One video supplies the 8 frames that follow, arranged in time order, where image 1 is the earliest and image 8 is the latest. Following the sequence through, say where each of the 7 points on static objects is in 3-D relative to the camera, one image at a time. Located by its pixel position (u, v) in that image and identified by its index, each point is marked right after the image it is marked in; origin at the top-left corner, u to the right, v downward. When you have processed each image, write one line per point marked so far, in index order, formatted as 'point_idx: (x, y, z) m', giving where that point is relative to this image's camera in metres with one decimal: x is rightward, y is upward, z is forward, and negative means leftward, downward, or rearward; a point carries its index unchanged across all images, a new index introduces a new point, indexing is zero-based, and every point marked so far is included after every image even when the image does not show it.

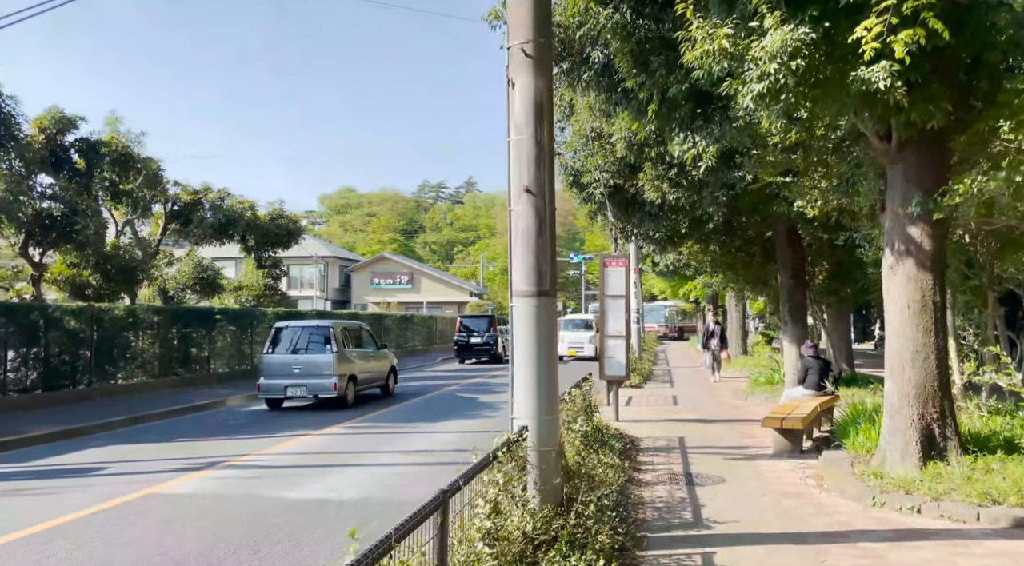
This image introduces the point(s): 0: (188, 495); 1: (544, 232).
0: (-3.1, -2.1, +9.0) m
1: (+0.2, +0.4, +6.5) m
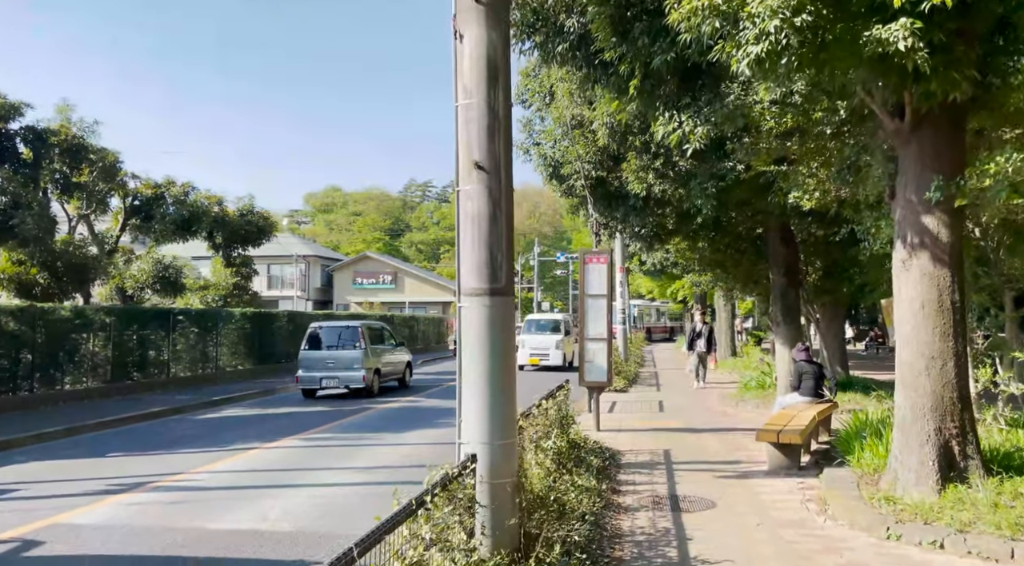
0: (-3.4, -2.0, +7.8) m
1: (-0.1, +0.4, +5.4) m
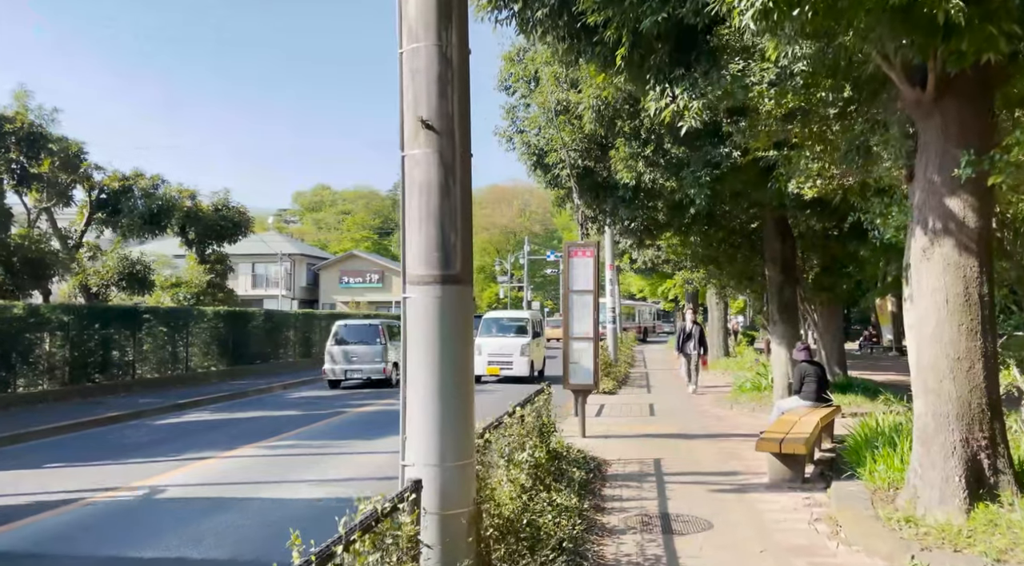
0: (-3.6, -2.0, +6.8) m
1: (-0.3, +0.5, +4.4) m
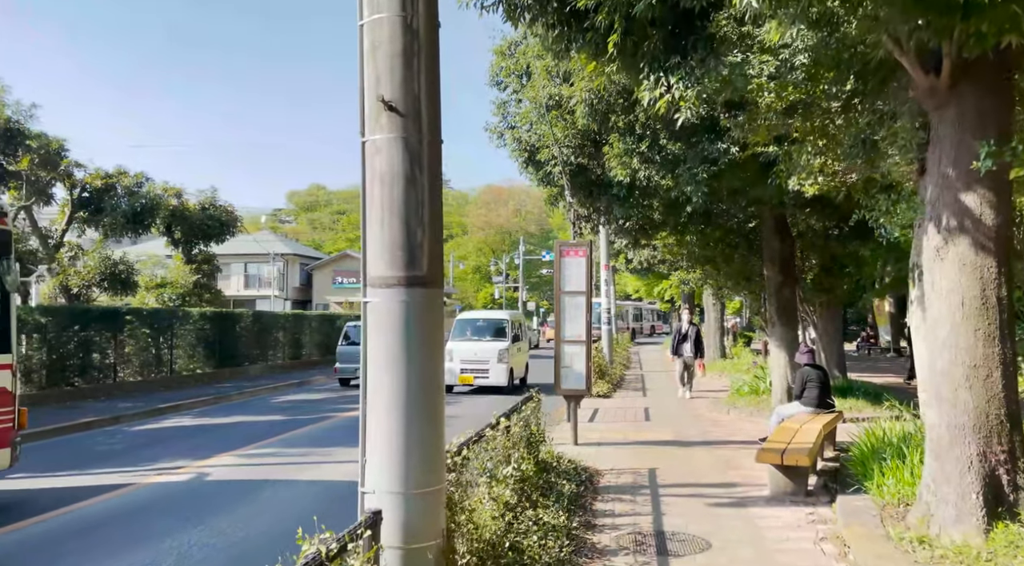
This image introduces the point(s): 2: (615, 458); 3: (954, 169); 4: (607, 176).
0: (-3.8, -2.0, +6.3) m
1: (-0.4, +0.4, +3.9) m
2: (+1.2, -2.1, +11.1) m
3: (+3.1, +0.8, +6.5) m
4: (+1.5, +1.7, +14.8) m
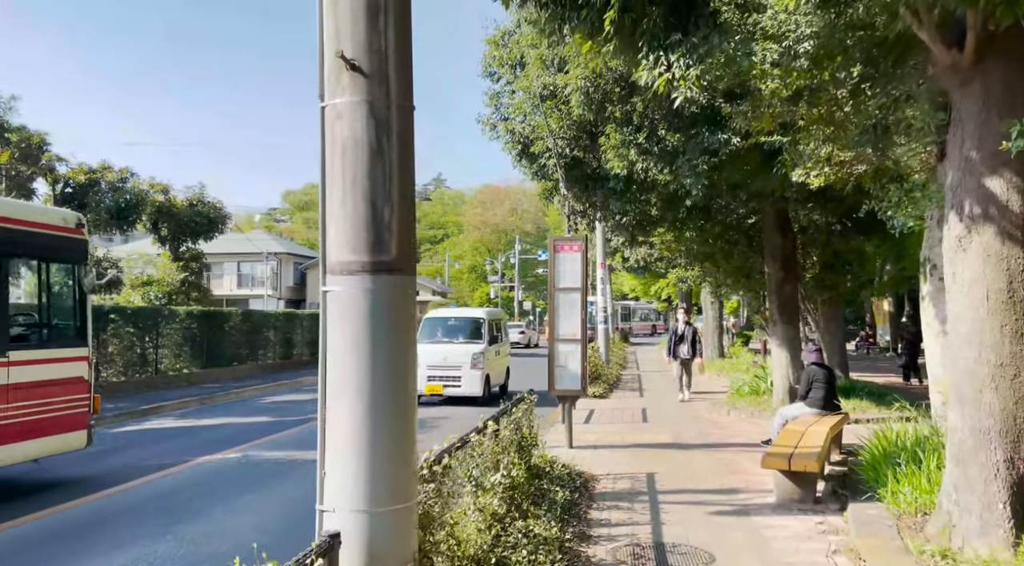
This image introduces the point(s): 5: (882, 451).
0: (-3.8, -1.9, +5.8) m
1: (-0.5, +0.5, +3.4) m
2: (+1.1, -2.0, +10.6) m
3: (+3.0, +0.8, +6.0) m
4: (+1.4, +1.7, +14.3) m
5: (+3.2, -1.4, +8.1) m
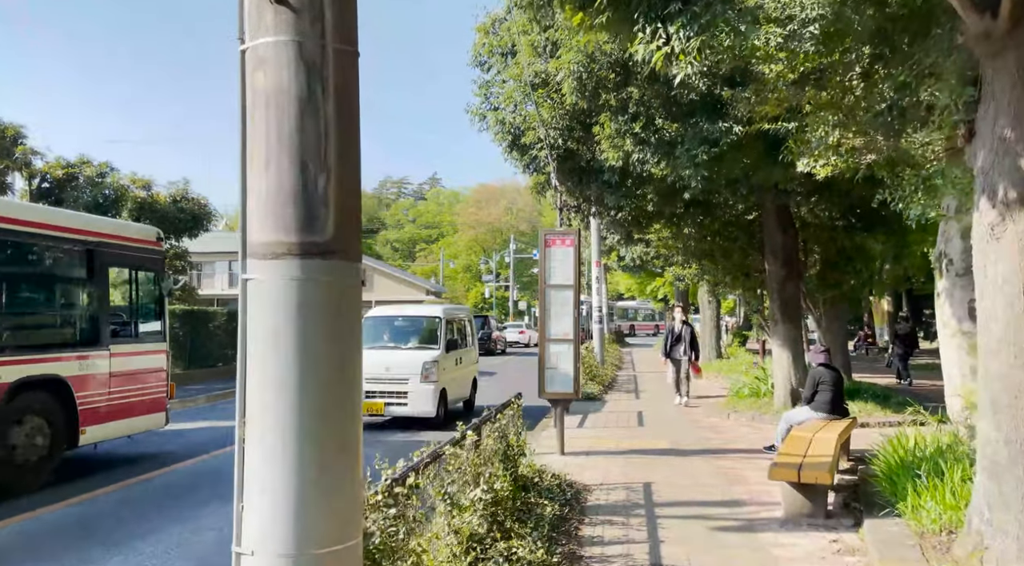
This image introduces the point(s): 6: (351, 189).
0: (-3.9, -1.9, +5.1) m
1: (-0.6, +0.5, +2.7) m
2: (+1.0, -2.0, +10.0) m
3: (+2.9, +0.9, +5.4) m
4: (+1.2, +1.8, +13.6) m
5: (+3.1, -1.4, +7.4) m
6: (-0.5, +0.3, +2.9) m
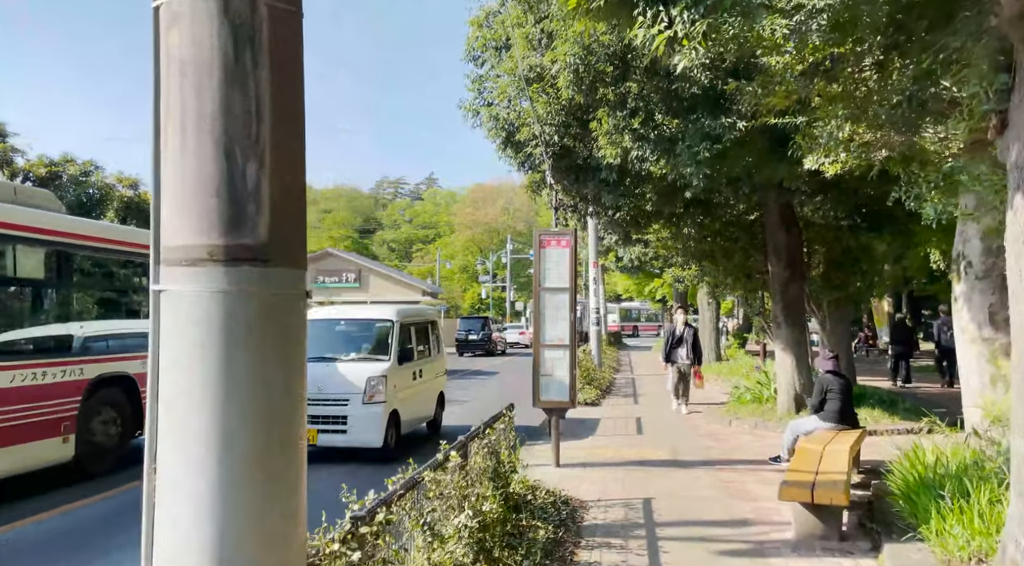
0: (-4.0, -1.9, +4.6) m
1: (-0.6, +0.5, +2.2) m
2: (+0.9, -2.0, +9.4) m
3: (+2.8, +0.8, +4.8) m
4: (+1.2, +1.7, +13.1) m
5: (+3.0, -1.4, +6.9) m
6: (-0.6, +0.3, +2.4) m
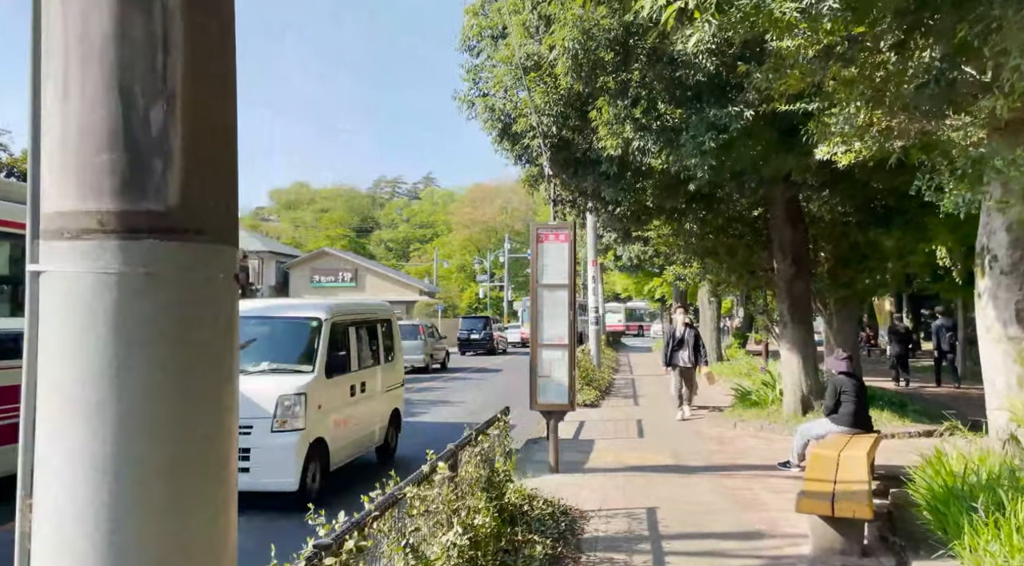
0: (-4.0, -1.9, +4.1) m
1: (-0.6, +0.5, +1.7) m
2: (+0.9, -2.0, +8.9) m
3: (+2.8, +0.9, +4.3) m
4: (+1.1, +1.8, +12.6) m
5: (+2.9, -1.4, +6.4) m
6: (-0.6, +0.3, +1.9) m
